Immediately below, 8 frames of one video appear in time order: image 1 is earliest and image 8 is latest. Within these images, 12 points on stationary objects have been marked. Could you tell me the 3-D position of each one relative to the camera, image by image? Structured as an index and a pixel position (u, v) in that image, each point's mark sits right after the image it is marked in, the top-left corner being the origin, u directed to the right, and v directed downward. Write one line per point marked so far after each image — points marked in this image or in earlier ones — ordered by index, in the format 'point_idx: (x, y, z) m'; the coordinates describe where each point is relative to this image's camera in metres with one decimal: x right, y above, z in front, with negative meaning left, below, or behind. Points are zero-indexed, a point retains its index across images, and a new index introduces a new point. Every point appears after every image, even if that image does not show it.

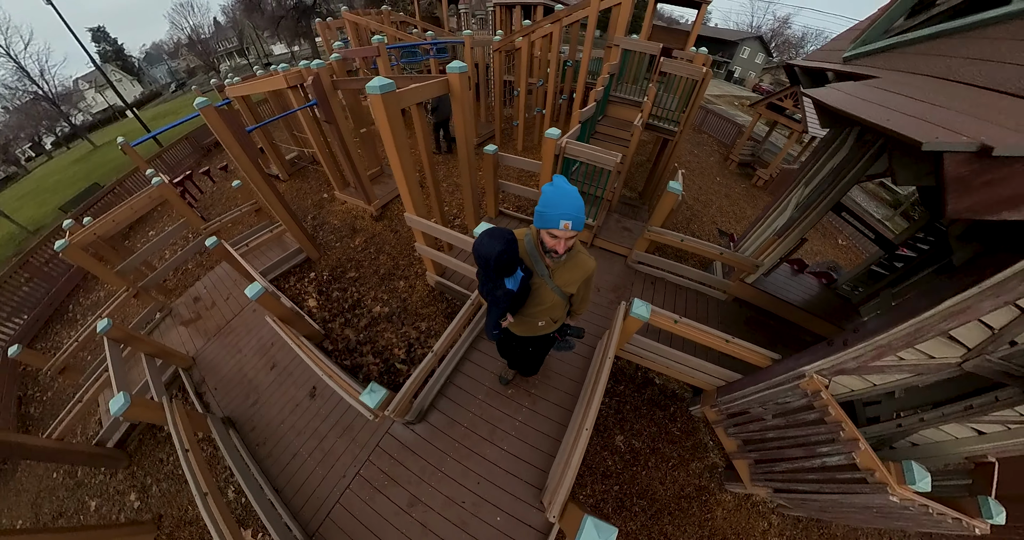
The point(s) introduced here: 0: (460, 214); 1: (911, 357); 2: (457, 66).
0: (-0.8, +0.8, +5.1) m
1: (+3.1, -0.8, +2.7) m
2: (-0.4, +1.5, +2.6) m
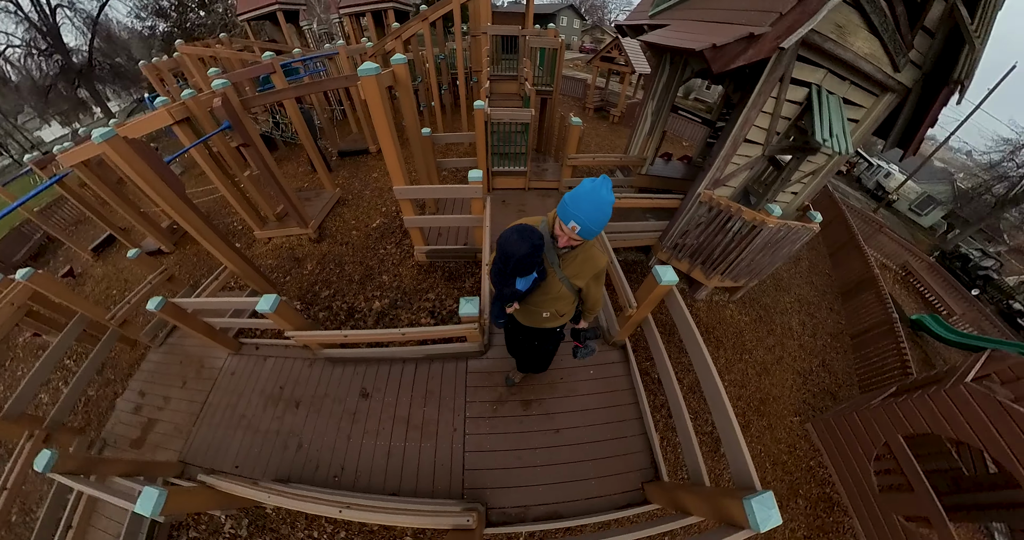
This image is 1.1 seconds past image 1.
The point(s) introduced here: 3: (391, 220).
0: (-1.7, +0.9, +5.3) m
1: (+3.0, +1.3, +4.0) m
2: (-1.0, +2.0, +3.0) m
3: (-2.0, +0.8, +5.3) m
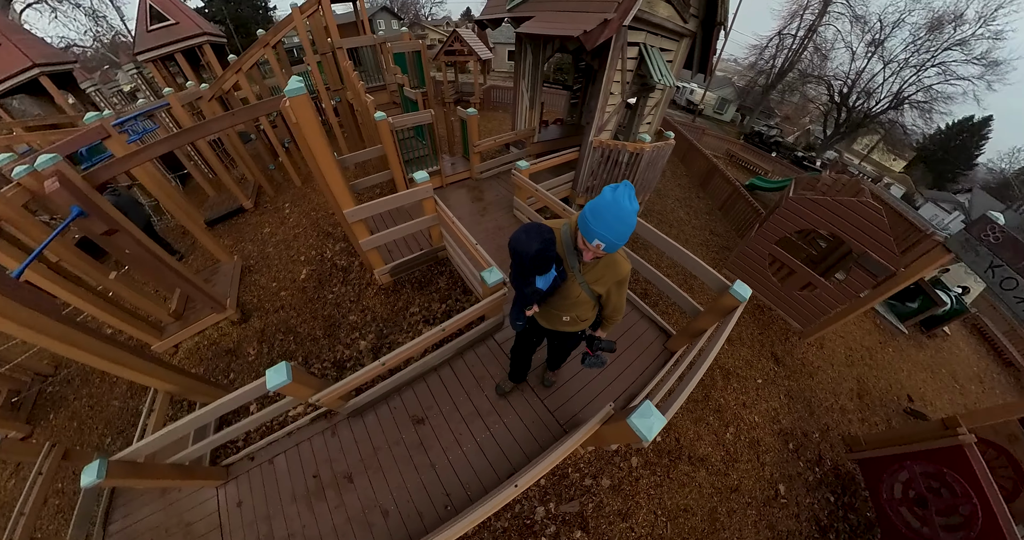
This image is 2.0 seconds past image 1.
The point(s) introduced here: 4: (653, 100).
0: (-2.7, +0.3, +5.0) m
1: (+1.6, +2.6, +5.0) m
2: (-1.9, +1.6, +2.9) m
3: (-2.9, +0.1, +4.9) m
4: (+2.4, +2.9, +5.6) m
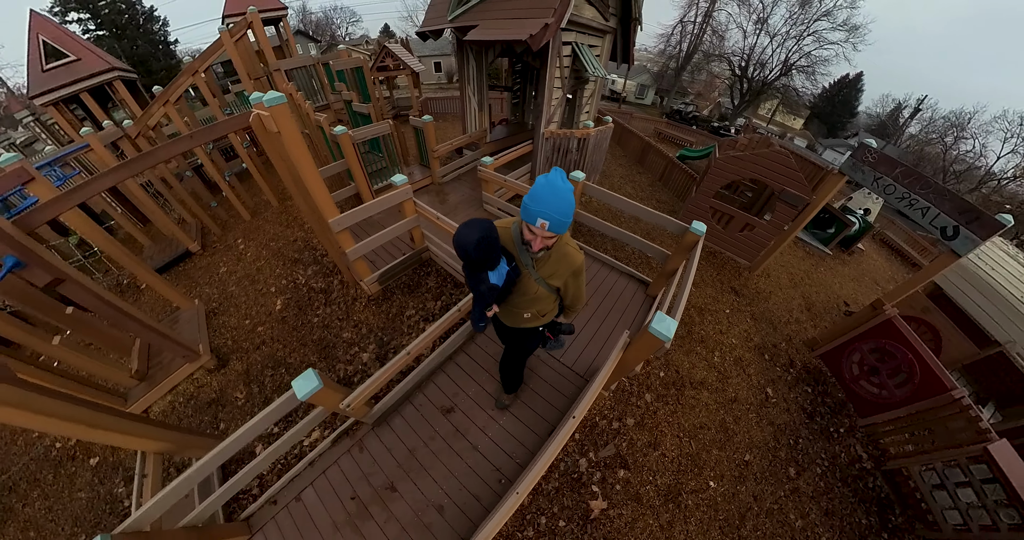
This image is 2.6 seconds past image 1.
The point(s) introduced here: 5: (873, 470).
0: (-3.1, -0.1, +4.9) m
1: (+0.7, +2.9, +5.4) m
2: (-2.2, +1.5, +2.9) m
3: (-3.2, -0.3, +4.7) m
4: (+1.4, +3.4, +6.1) m
5: (+4.2, -2.3, +3.8) m
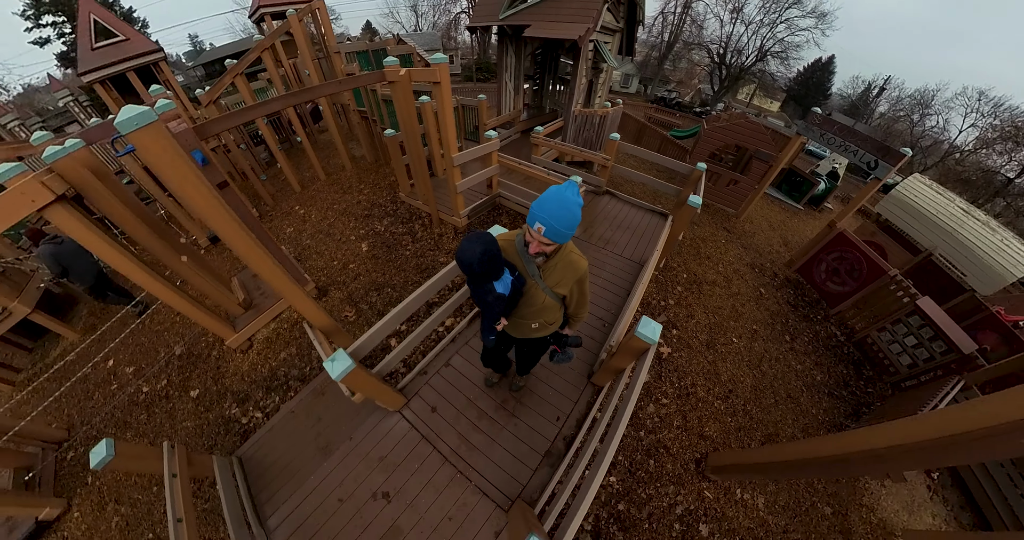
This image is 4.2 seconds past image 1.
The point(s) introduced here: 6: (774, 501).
0: (-2.2, +0.8, +5.7) m
1: (+1.4, +3.9, +6.5) m
2: (-1.3, +2.4, +3.7) m
3: (-2.3, +0.6, +5.5) m
4: (+2.0, +4.4, +7.2) m
5: (+5.2, -1.1, +5.0) m
6: (+2.6, -2.3, +3.2) m
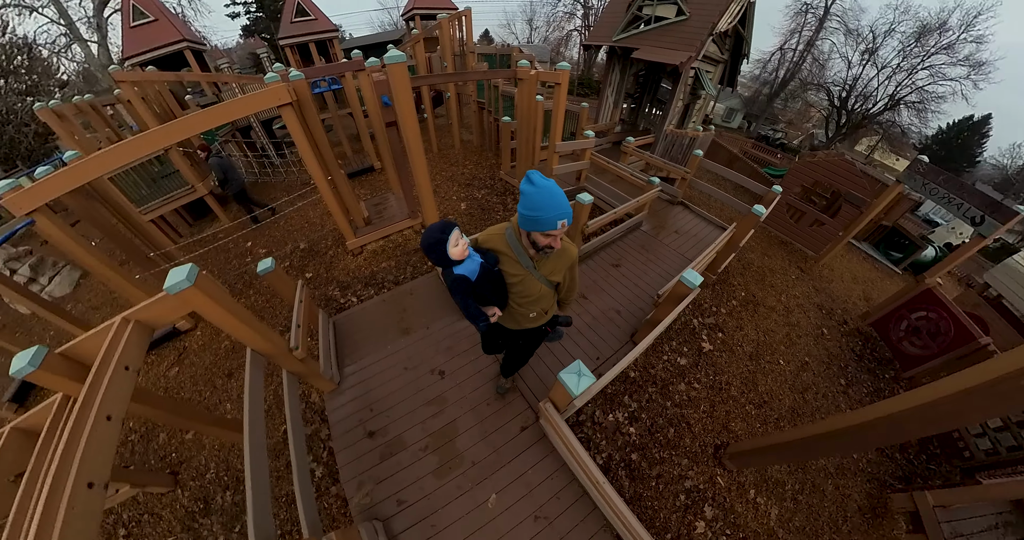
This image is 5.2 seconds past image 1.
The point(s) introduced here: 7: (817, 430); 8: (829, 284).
0: (-0.7, +1.5, +6.6) m
1: (+3.6, +3.7, +6.9) m
2: (+0.2, +2.9, +4.6) m
3: (-0.8, +1.3, +6.5) m
4: (+4.5, +4.0, +7.5) m
5: (+5.9, -2.0, +4.8) m
6: (+2.8, -2.5, +3.3) m
7: (+2.3, -1.2, +2.5) m
8: (+6.2, -0.3, +6.3) m
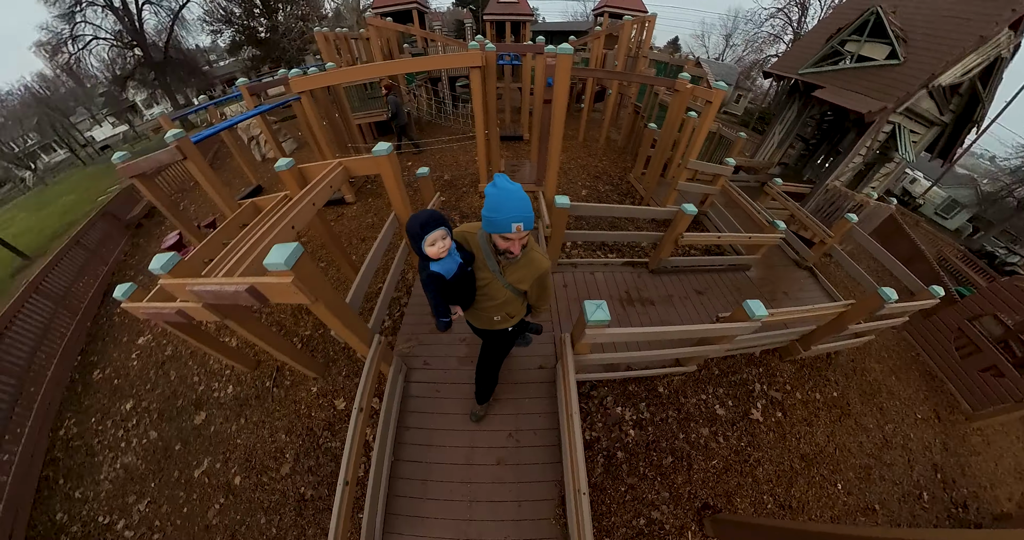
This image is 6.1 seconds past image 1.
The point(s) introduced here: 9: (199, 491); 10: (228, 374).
0: (+1.7, +1.7, +6.8) m
1: (+6.4, +2.0, +5.8) m
2: (+2.5, +2.8, +4.5) m
3: (+1.4, +1.6, +6.7) m
4: (+7.4, +1.9, +6.1) m
5: (+5.6, -4.0, +3.5) m
6: (+2.3, -3.2, +3.0) m
7: (+2.1, -1.8, +2.2) m
8: (+6.9, -2.7, +4.8) m
9: (-3.0, -2.1, +3.1) m
10: (-3.2, -1.2, +3.7) m
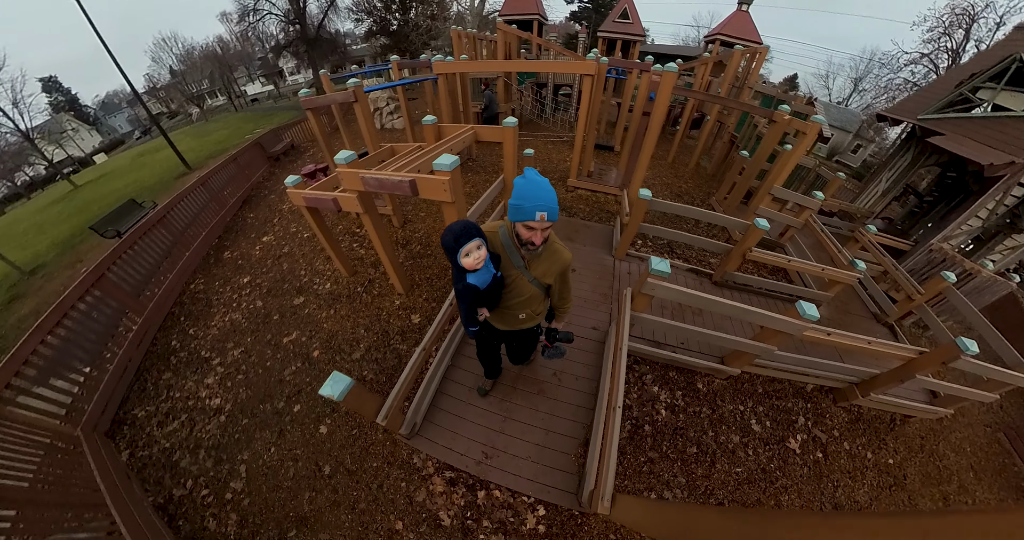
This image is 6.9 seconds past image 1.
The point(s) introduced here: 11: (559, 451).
0: (+3.3, +1.4, +6.9) m
1: (+7.7, +0.6, +5.2) m
2: (+4.0, +2.4, +4.5) m
3: (+3.0, +1.4, +6.8) m
4: (+8.7, +0.2, +5.4) m
5: (+5.1, -4.9, +2.9) m
6: (+2.1, -3.2, +2.9) m
7: (+2.2, -1.8, +2.1) m
8: (+6.9, -4.0, +4.0) m
9: (-2.7, -1.0, +3.8) m
10: (-2.6, -0.1, +4.5) m
11: (+0.4, -1.5, +2.6) m
